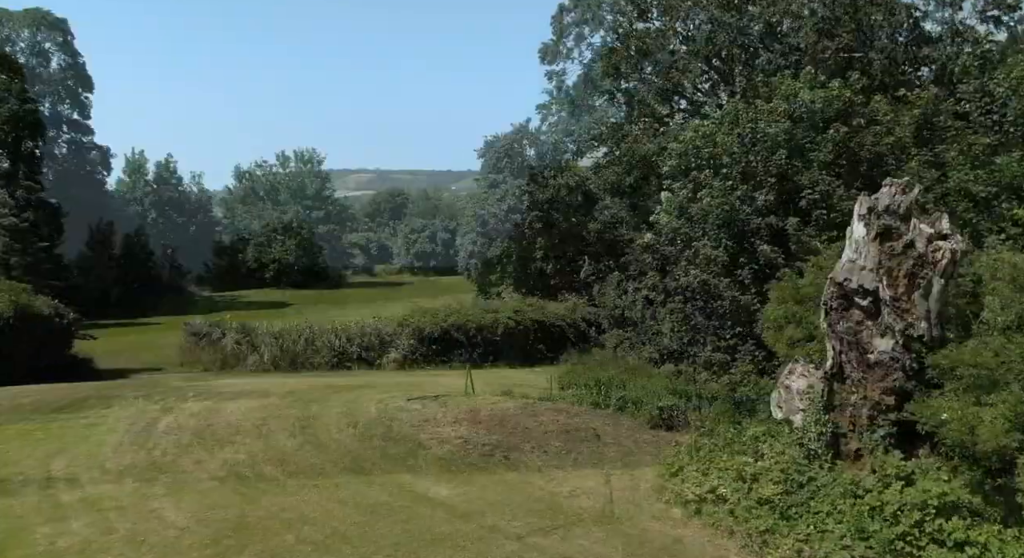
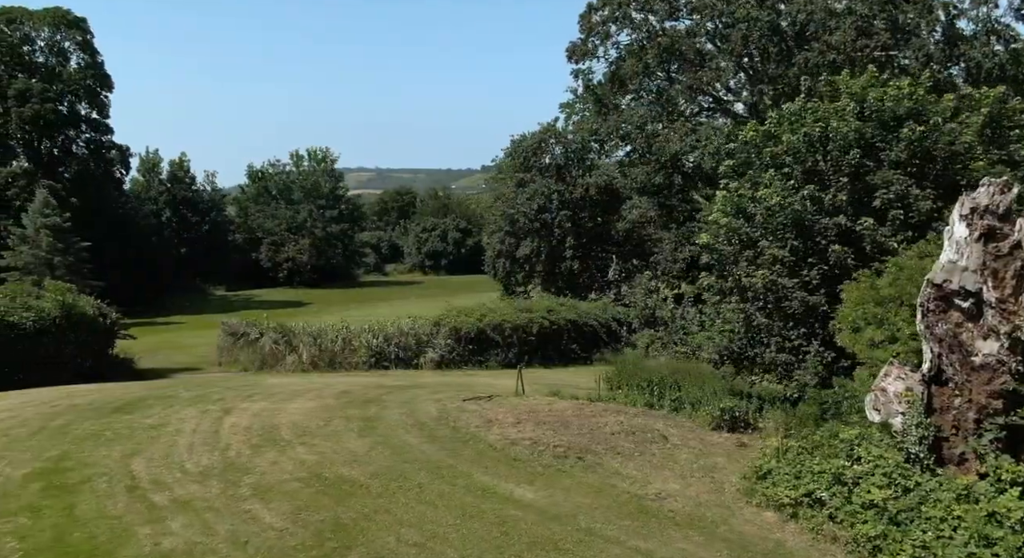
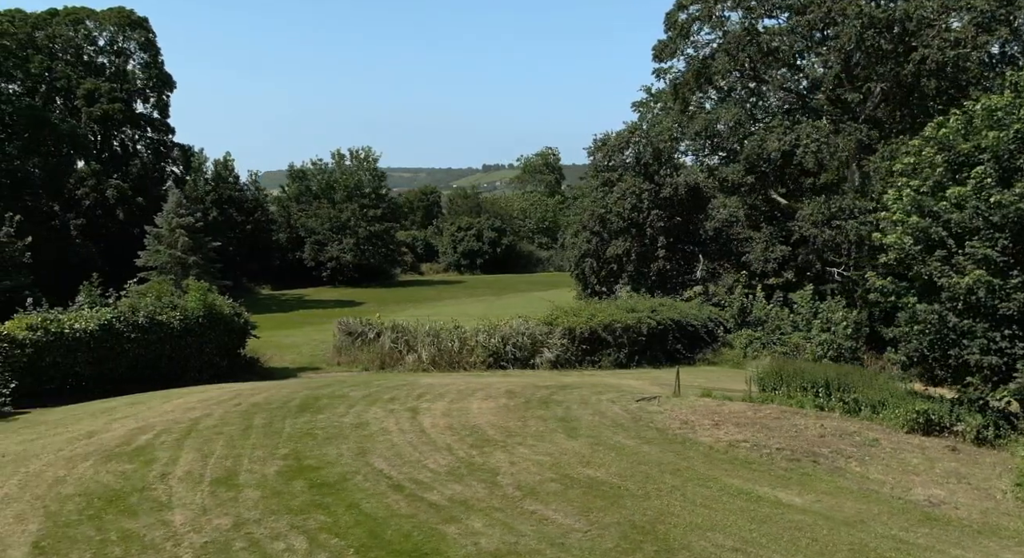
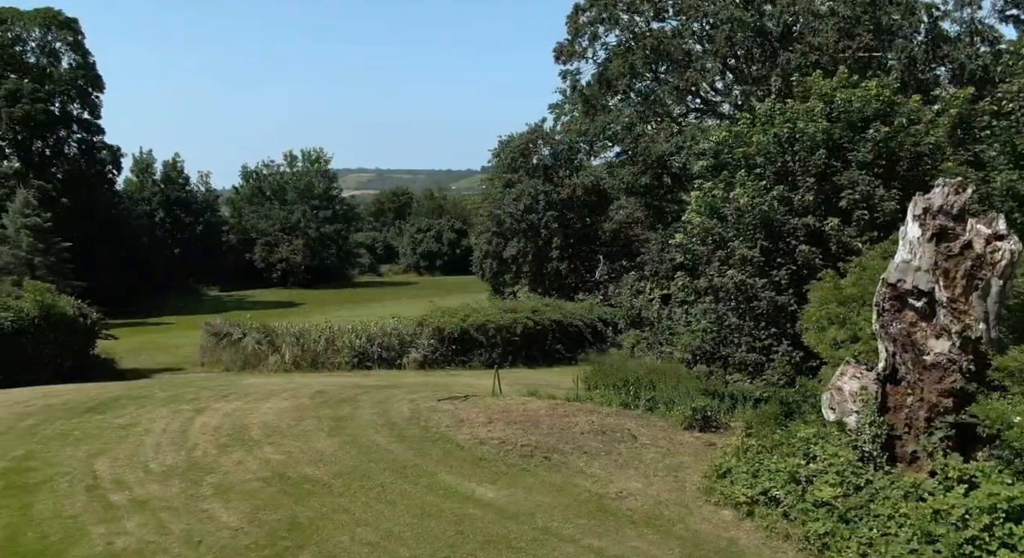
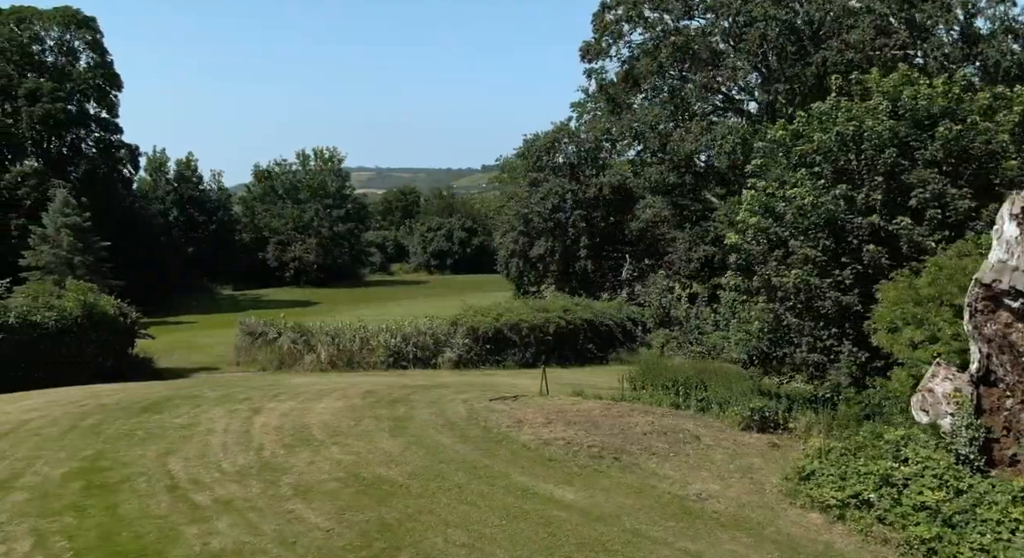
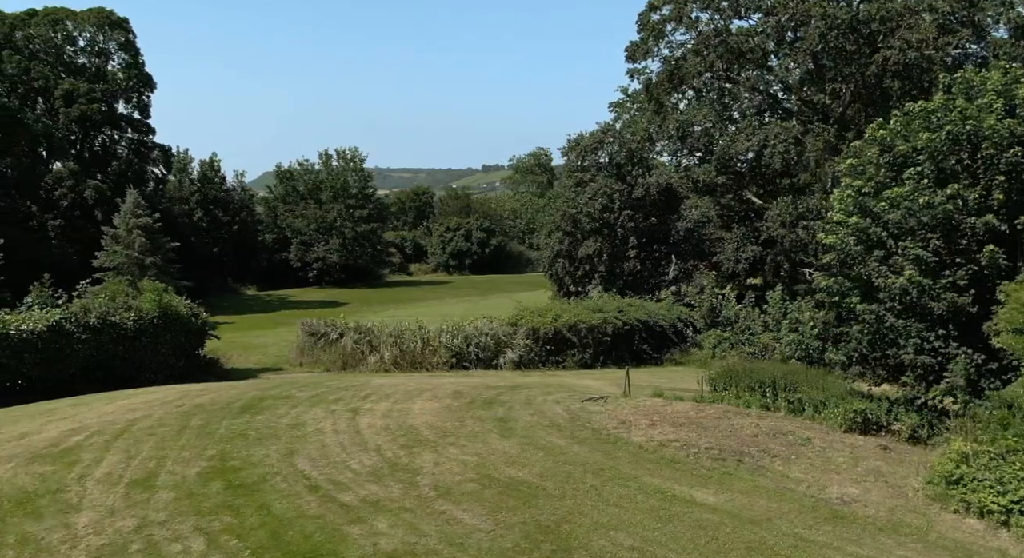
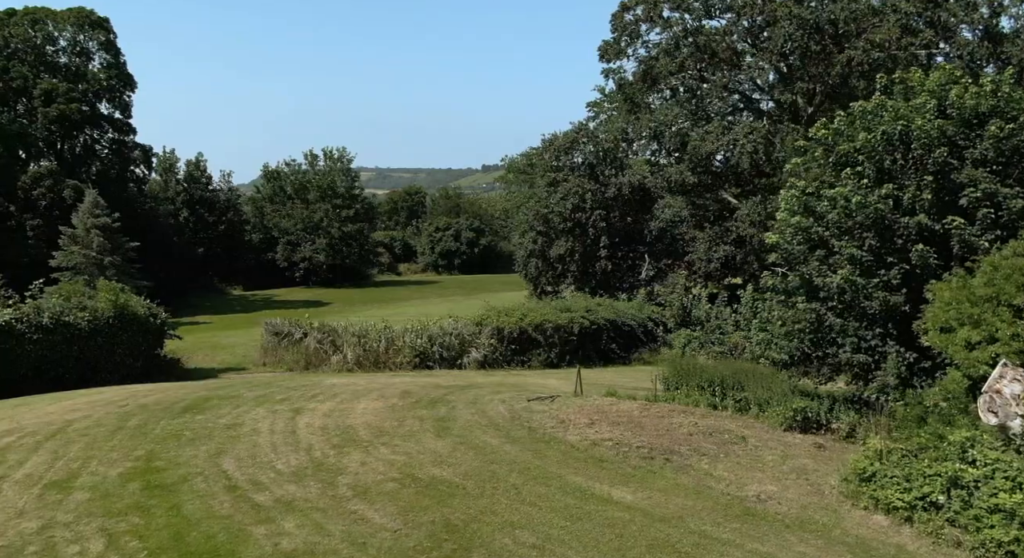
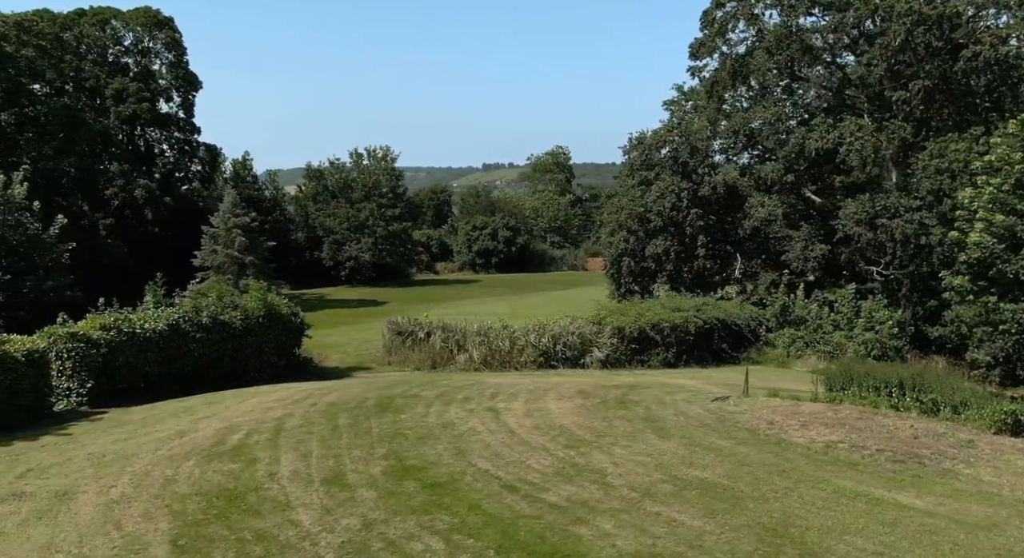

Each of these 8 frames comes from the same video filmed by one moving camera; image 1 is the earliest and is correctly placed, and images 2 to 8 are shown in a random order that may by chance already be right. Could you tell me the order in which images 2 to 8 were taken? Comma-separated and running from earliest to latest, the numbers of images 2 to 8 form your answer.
4, 2, 5, 7, 6, 3, 8
